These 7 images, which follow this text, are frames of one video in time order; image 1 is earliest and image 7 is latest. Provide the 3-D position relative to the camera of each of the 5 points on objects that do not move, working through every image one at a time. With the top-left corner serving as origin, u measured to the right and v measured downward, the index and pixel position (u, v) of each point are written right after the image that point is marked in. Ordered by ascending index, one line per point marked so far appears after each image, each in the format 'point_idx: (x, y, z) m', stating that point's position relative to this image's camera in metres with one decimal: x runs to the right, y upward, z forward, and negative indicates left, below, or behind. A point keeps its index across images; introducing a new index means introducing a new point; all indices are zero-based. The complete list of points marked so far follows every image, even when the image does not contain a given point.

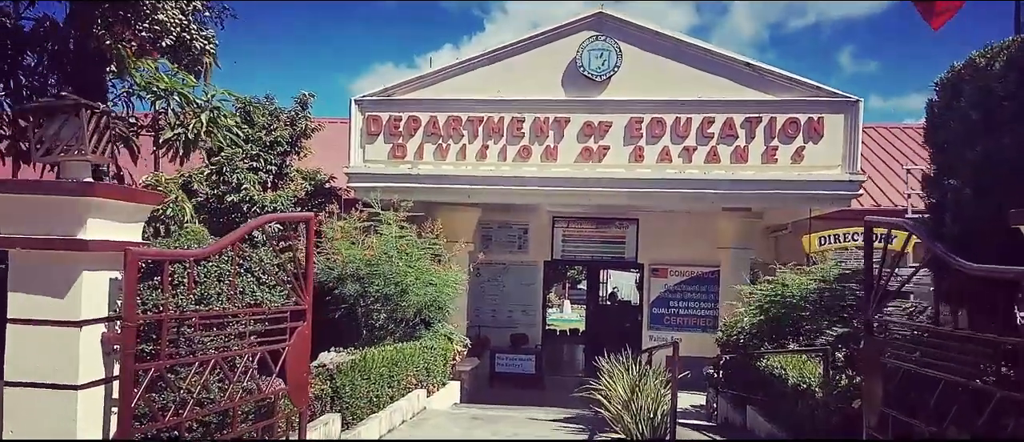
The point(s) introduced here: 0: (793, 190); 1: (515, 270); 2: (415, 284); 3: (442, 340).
0: (+3.6, +0.4, +10.1) m
1: (+0.1, -0.9, +13.9) m
2: (-1.2, -0.8, +9.6) m
3: (-0.9, -1.5, +10.1) m
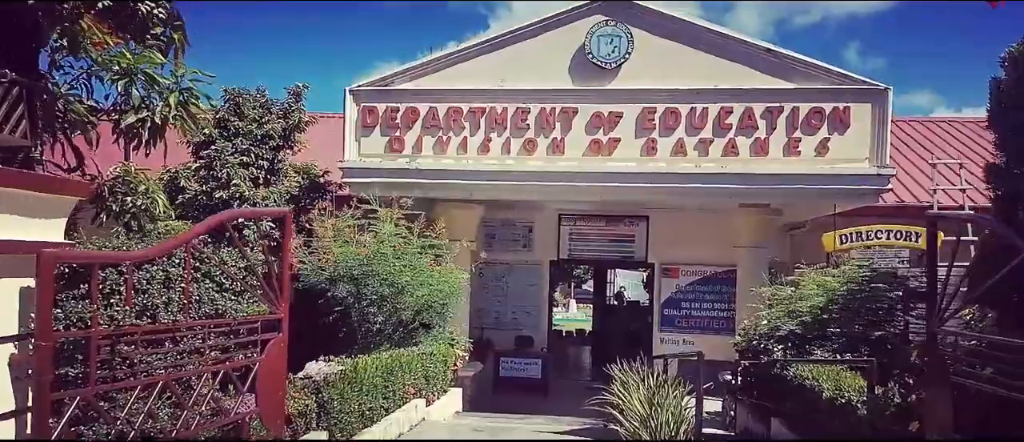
0: (+3.7, +0.4, +9.4) m
1: (+0.1, -0.8, +13.3) m
2: (-1.2, -0.7, +8.9) m
3: (-0.8, -1.5, +9.5) m
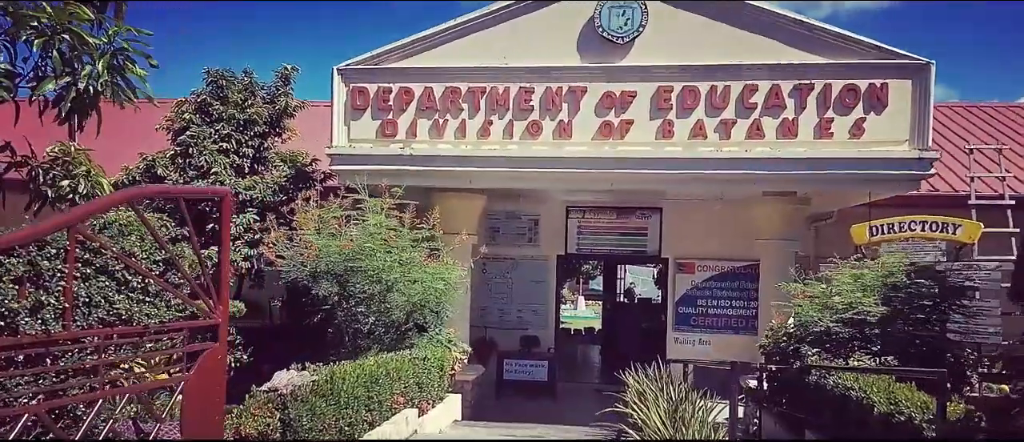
0: (+3.7, +0.6, +8.5) m
1: (+0.2, -0.7, +12.4) m
2: (-1.1, -0.6, +8.1) m
3: (-0.8, -1.4, +8.6) m
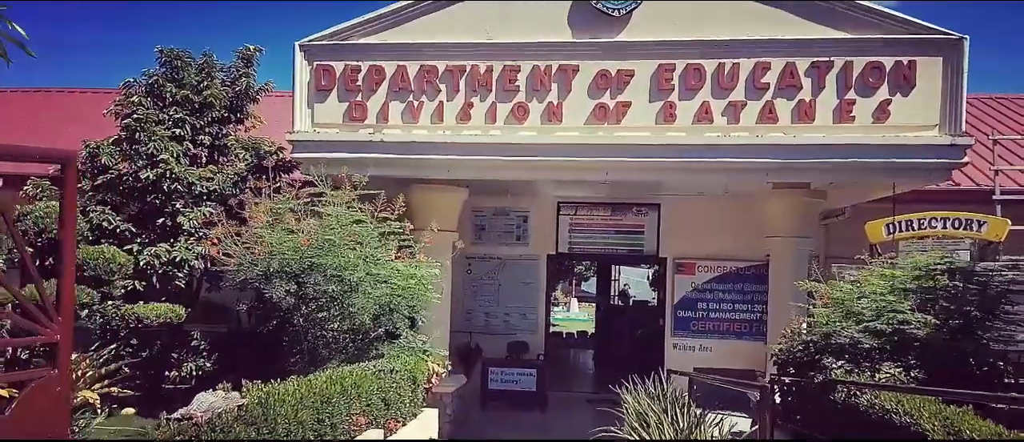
0: (+3.5, +0.6, +7.6) m
1: (0.0, -0.6, +11.5) m
2: (-1.3, -0.6, +7.1) m
3: (-1.0, -1.3, +7.6) m
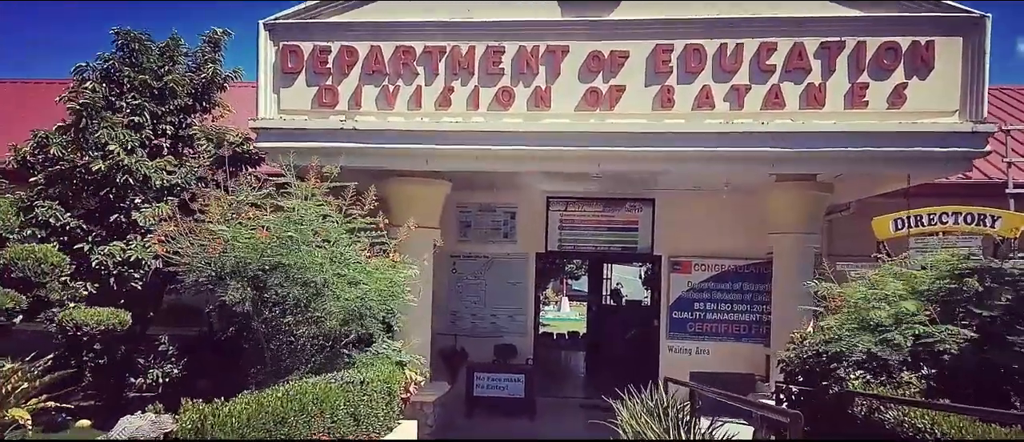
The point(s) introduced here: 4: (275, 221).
0: (+3.4, +0.7, +7.0) m
1: (-0.2, -0.6, +10.8) m
2: (-1.4, -0.5, +6.5) m
3: (-1.1, -1.3, +7.0) m
4: (-1.9, 0.0, +6.5) m
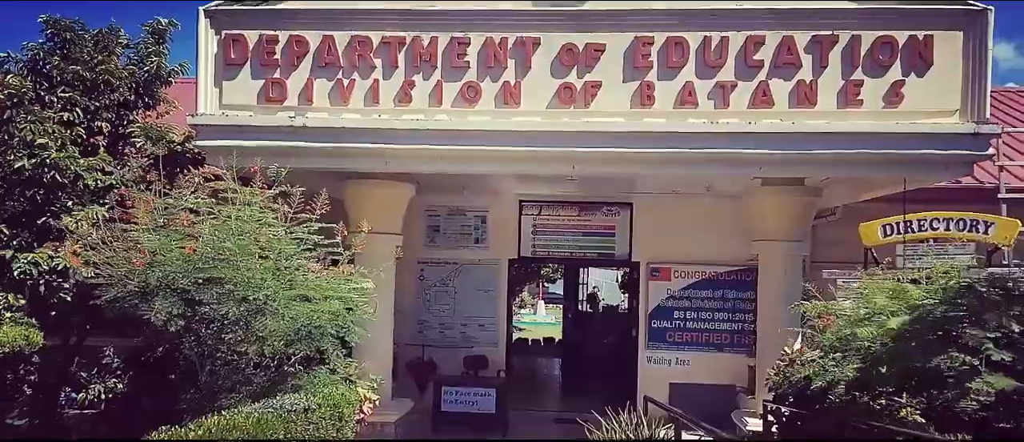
0: (+3.1, +0.6, +6.5) m
1: (-0.6, -0.7, +10.2) m
2: (-1.7, -0.6, +5.8) m
3: (-1.4, -1.3, +6.3) m
4: (-2.2, -0.1, +5.9) m
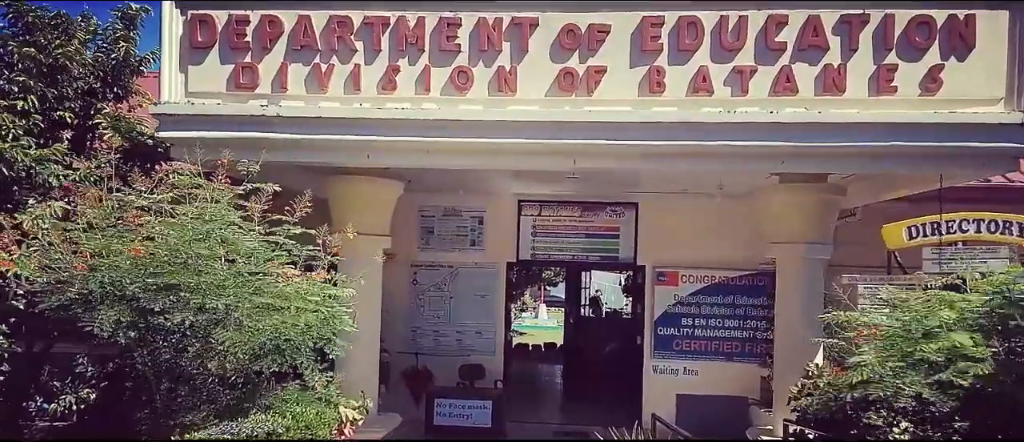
0: (+3.1, +0.6, +5.8) m
1: (-0.6, -0.7, +9.5) m
2: (-1.7, -0.6, +5.1) m
3: (-1.4, -1.3, +5.7) m
4: (-2.2, -0.1, +5.2) m
